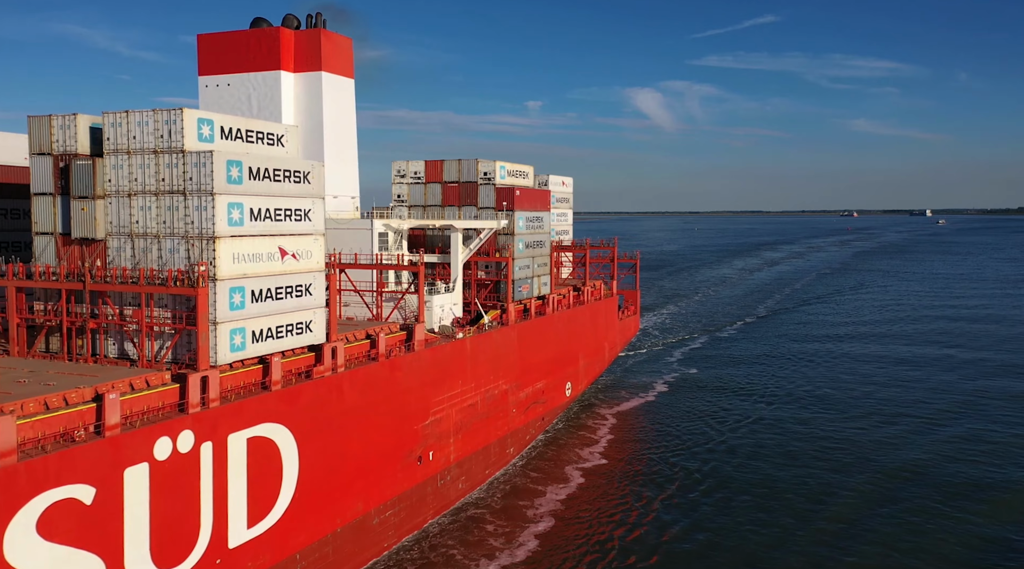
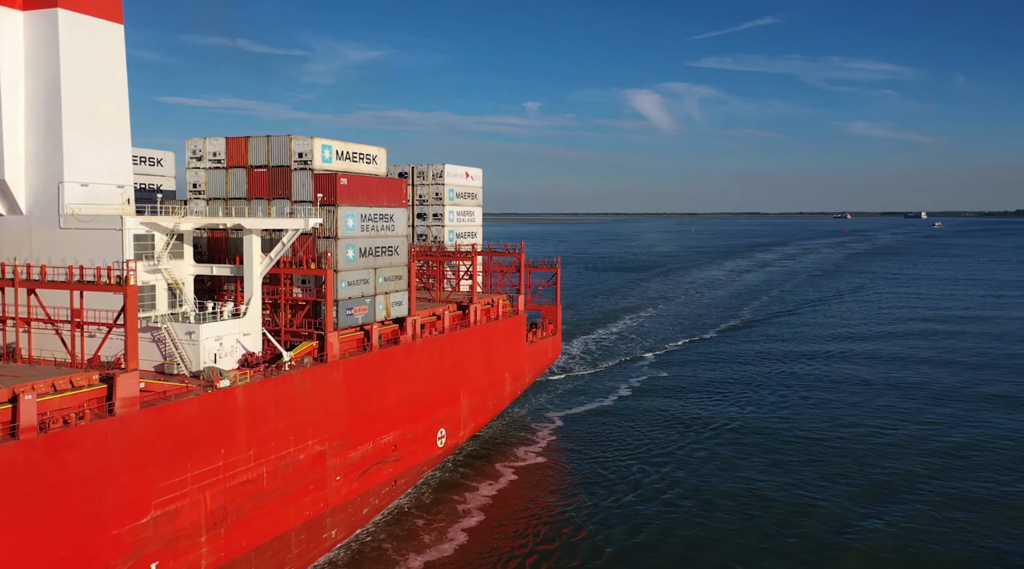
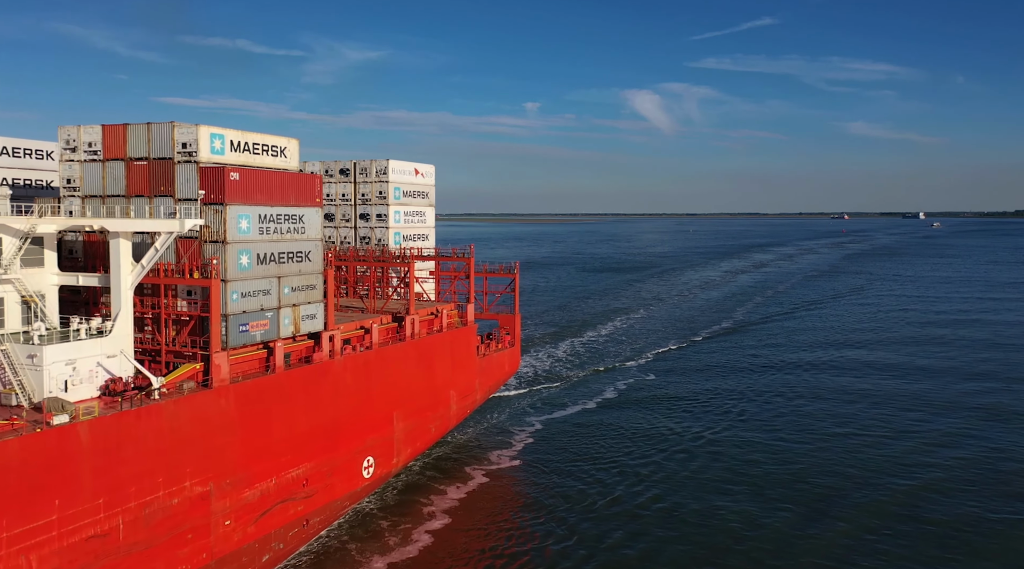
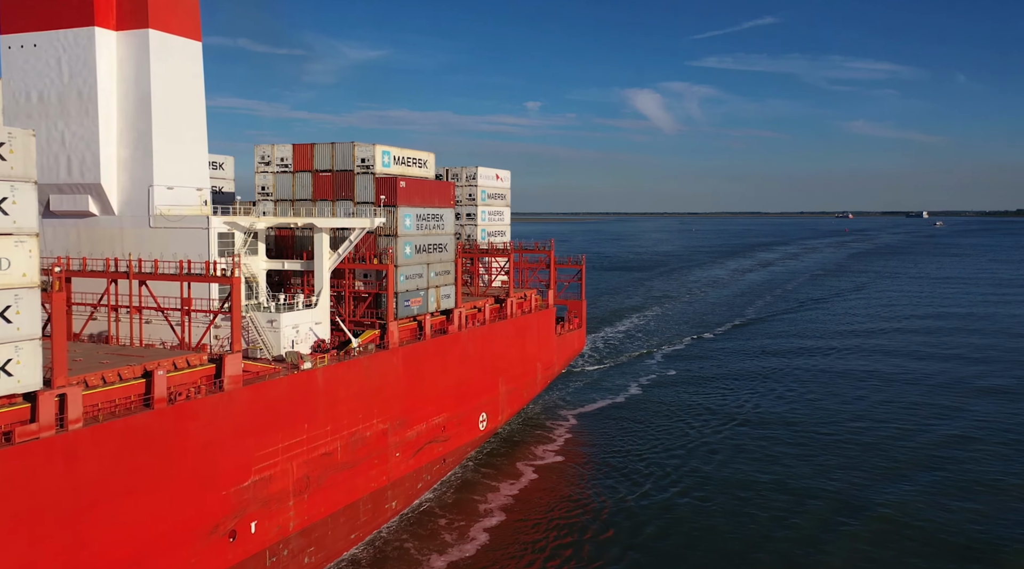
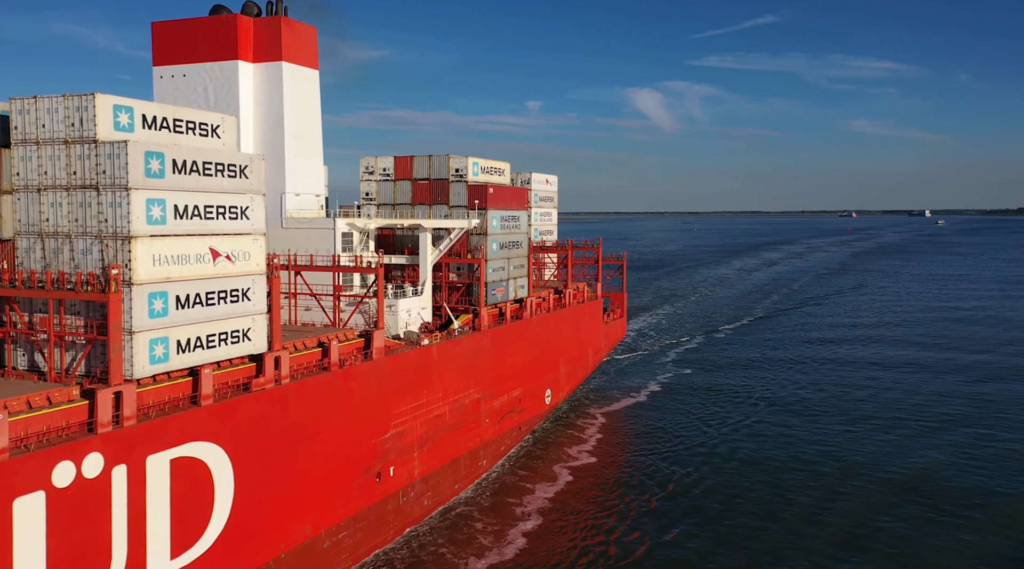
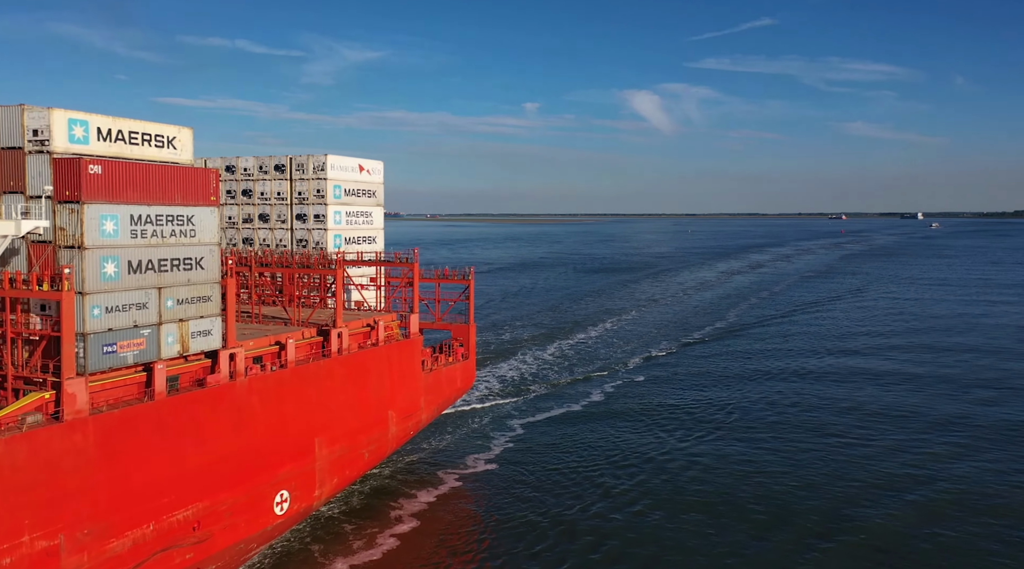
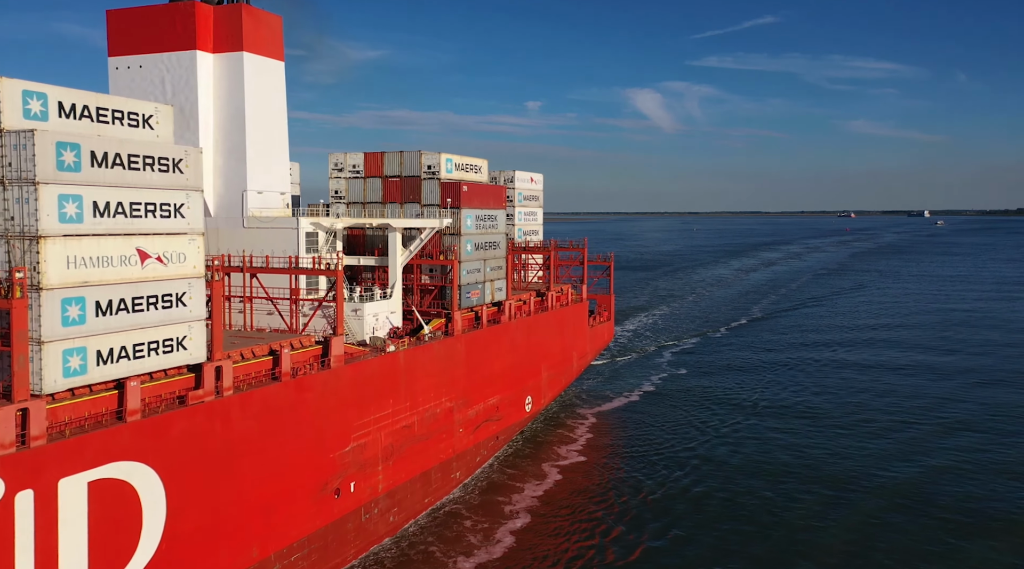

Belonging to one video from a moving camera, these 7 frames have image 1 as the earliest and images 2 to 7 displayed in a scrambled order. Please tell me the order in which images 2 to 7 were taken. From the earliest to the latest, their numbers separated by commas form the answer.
5, 7, 4, 2, 3, 6
